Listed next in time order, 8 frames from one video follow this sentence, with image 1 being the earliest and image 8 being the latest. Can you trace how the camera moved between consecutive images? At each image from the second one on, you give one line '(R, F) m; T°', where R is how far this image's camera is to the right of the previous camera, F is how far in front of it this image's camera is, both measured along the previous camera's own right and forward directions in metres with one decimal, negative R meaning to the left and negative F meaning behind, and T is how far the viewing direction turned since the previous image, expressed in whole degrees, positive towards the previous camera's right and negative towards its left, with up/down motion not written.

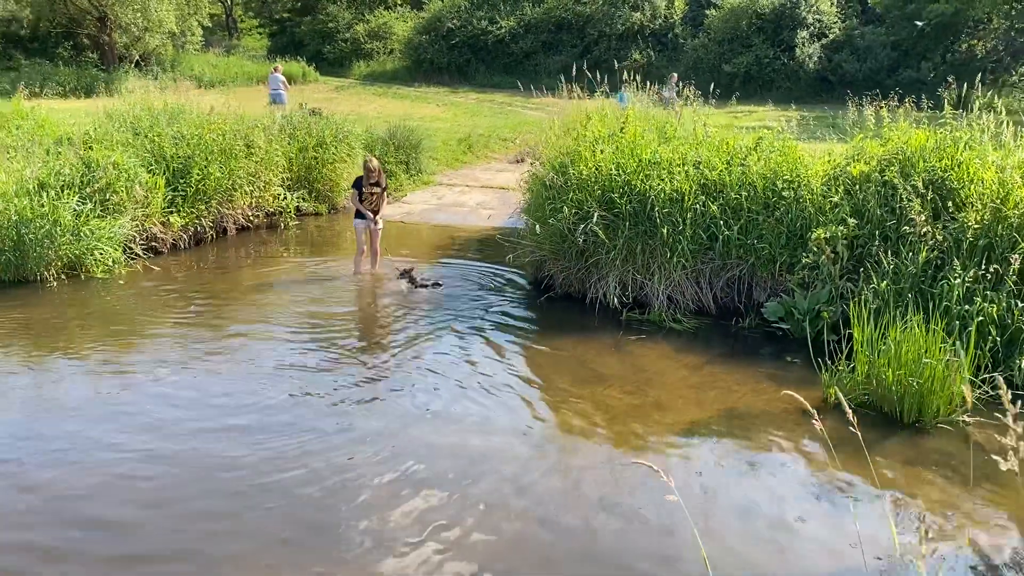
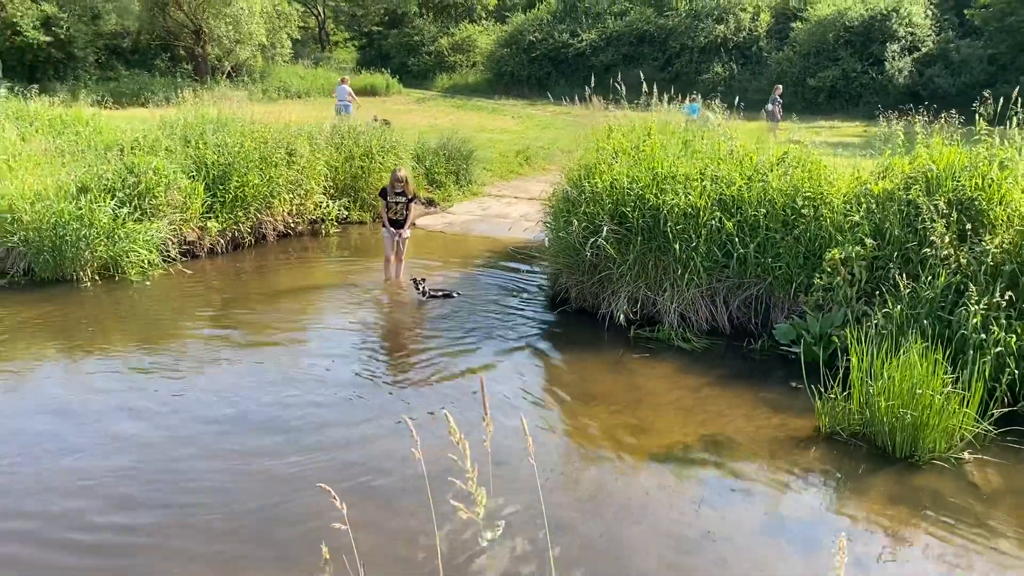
(+0.7, +0.1) m; -6°
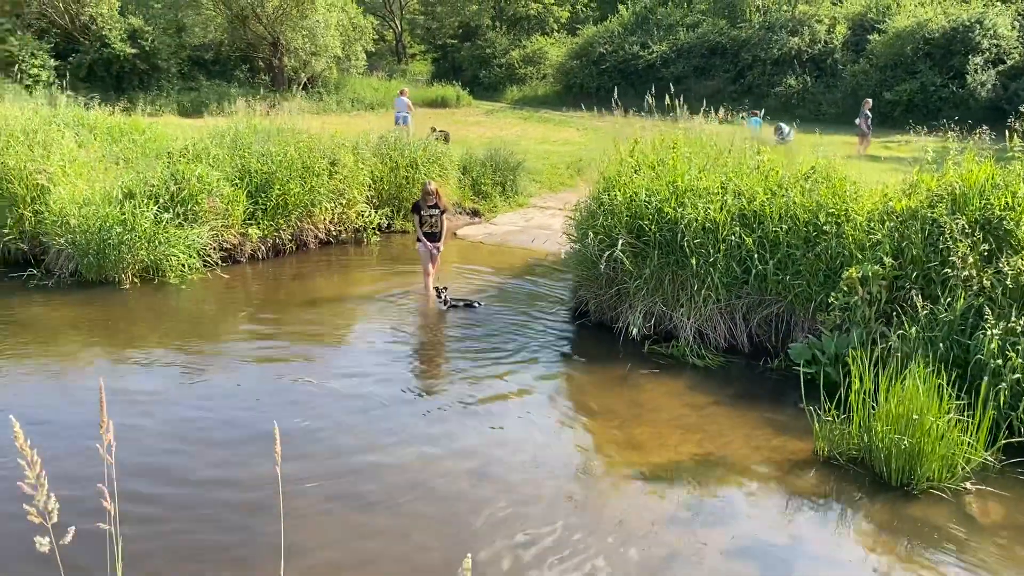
(+0.5, 0.0) m; -5°
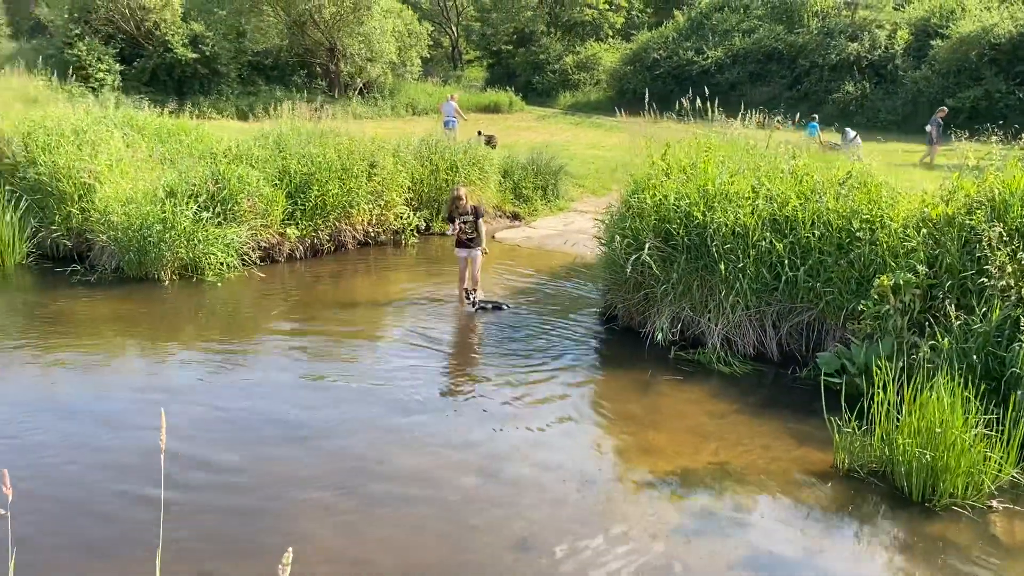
(+0.3, 0.0) m; -4°
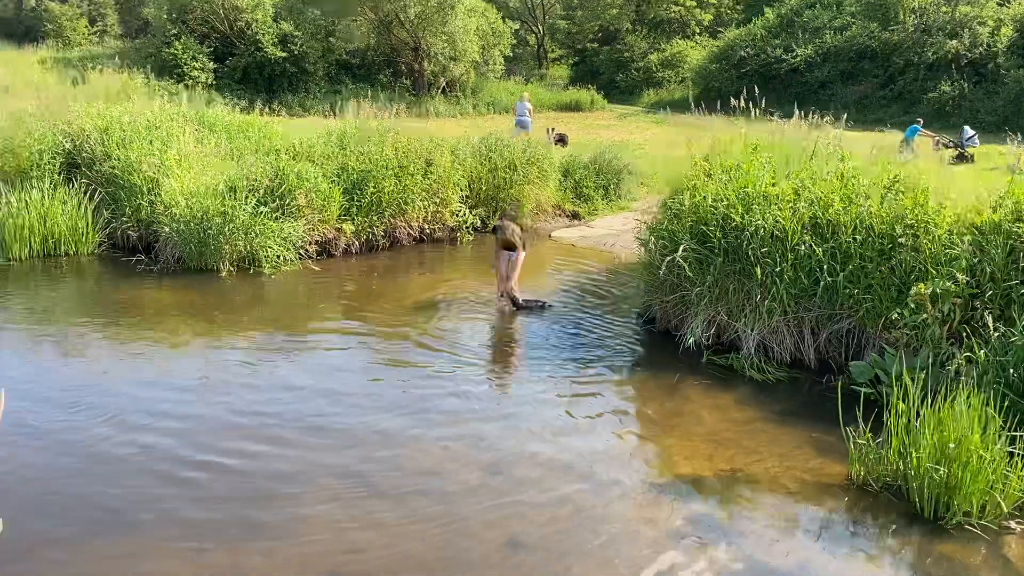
(+0.5, 0.0) m; -6°
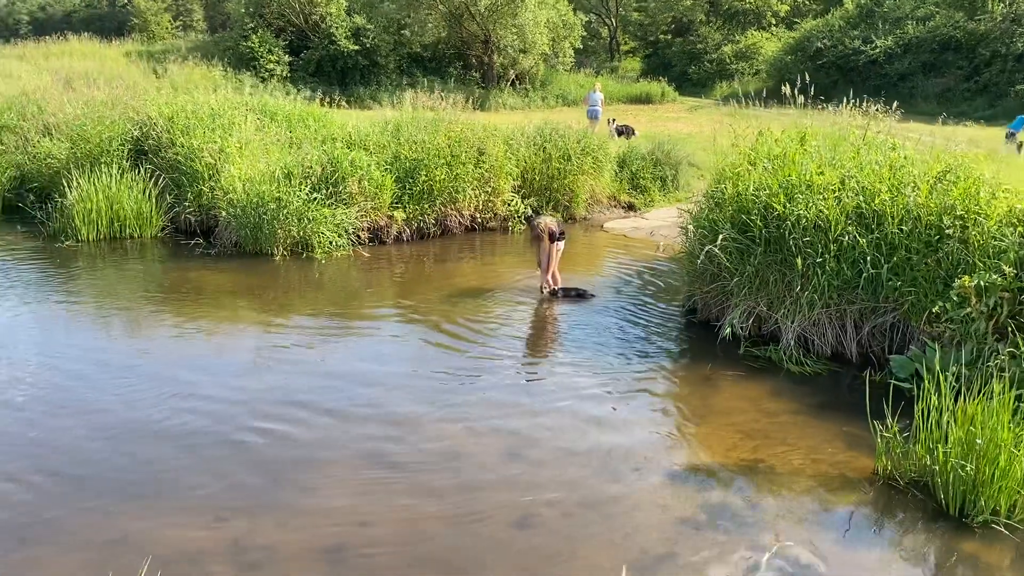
(+0.3, 0.0) m; -5°
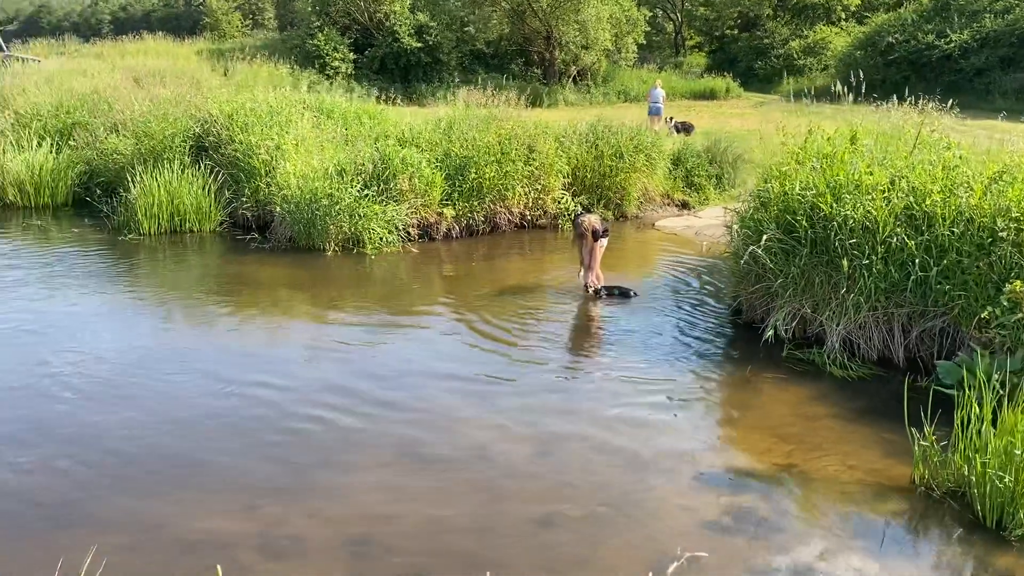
(+0.2, 0.0) m; -4°
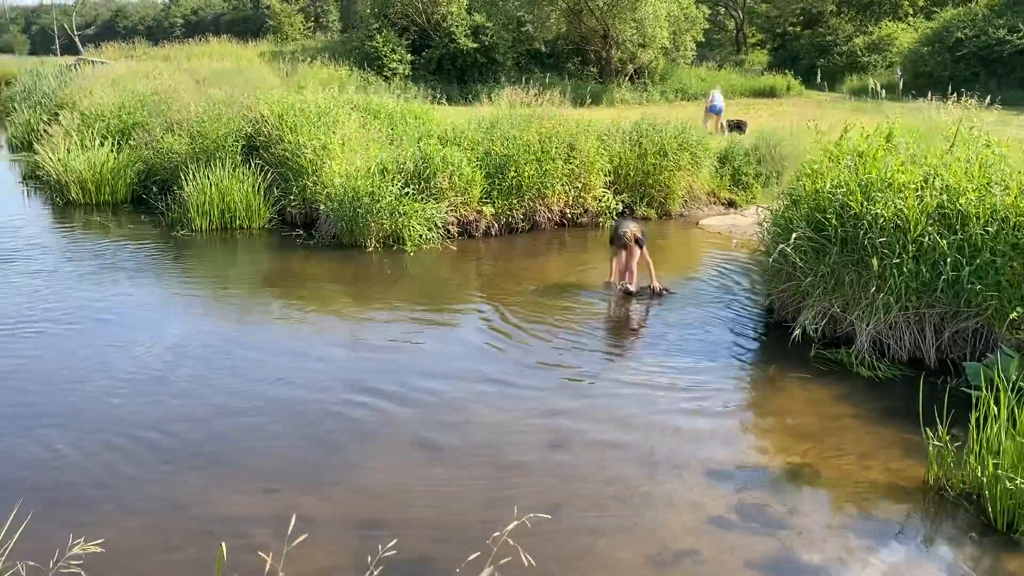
(+0.3, -0.1) m; -4°
